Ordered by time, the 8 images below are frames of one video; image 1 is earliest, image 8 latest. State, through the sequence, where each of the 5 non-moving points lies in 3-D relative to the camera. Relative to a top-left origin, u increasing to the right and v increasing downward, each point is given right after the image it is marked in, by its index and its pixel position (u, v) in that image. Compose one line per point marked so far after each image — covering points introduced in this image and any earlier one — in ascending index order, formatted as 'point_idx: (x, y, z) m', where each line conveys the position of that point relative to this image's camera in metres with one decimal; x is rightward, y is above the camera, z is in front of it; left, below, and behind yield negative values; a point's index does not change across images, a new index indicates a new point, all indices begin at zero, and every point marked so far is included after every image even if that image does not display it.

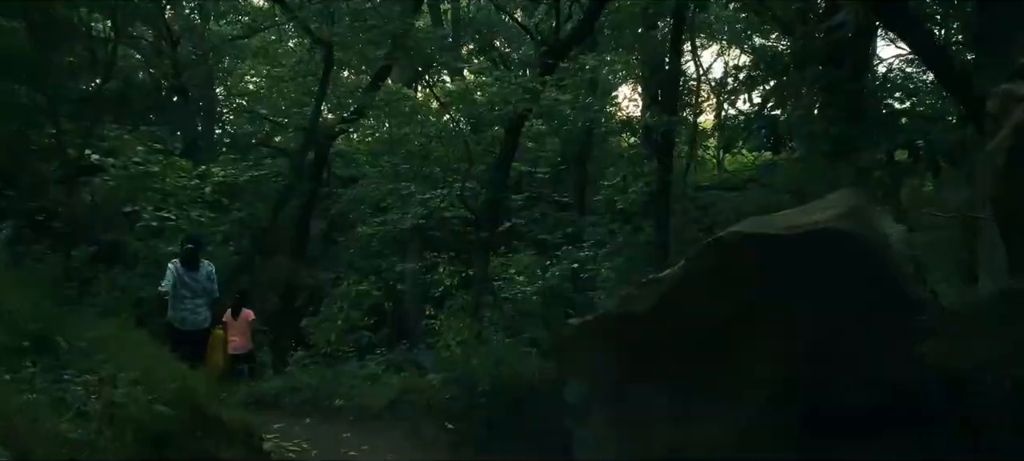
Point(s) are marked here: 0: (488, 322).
0: (-0.2, -1.0, +11.3) m
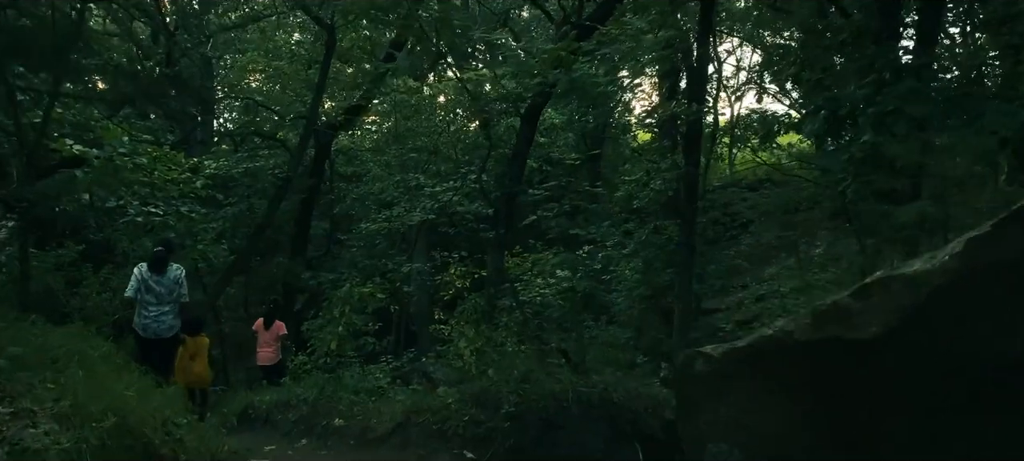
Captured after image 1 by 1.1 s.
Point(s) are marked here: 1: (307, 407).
0: (-0.1, -0.9, +10.4) m
1: (-1.6, -1.4, +8.8) m
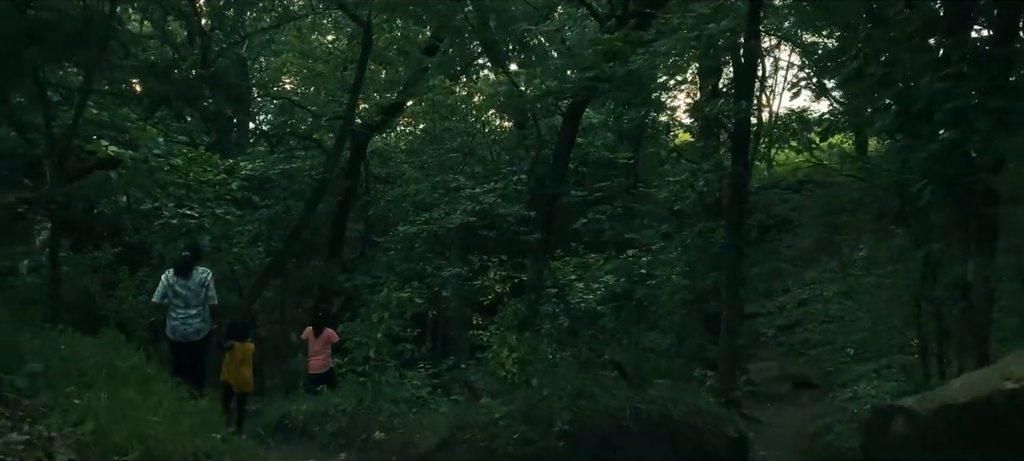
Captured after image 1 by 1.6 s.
0: (+0.3, -1.0, +10.0) m
1: (-1.3, -1.5, +8.6) m
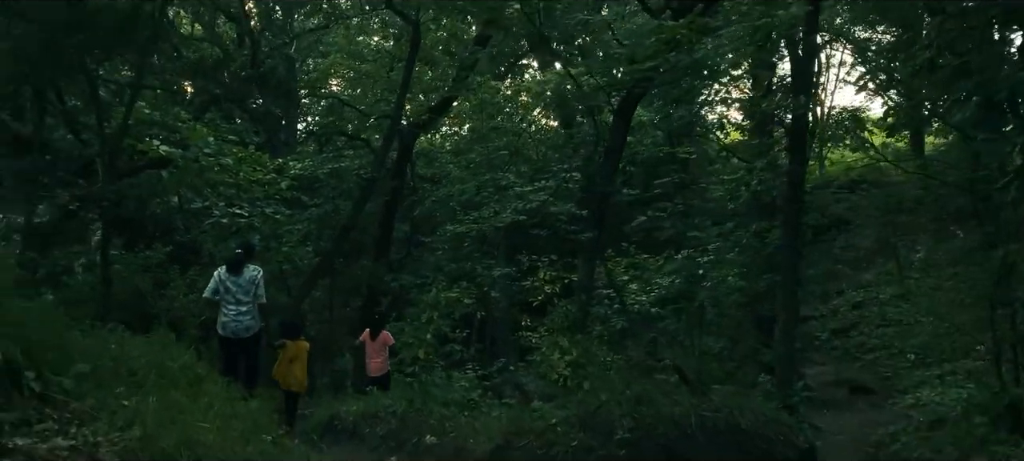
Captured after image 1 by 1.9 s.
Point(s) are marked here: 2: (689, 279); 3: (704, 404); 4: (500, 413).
0: (+0.8, -1.0, +9.9) m
1: (-0.9, -1.5, +8.4) m
2: (+2.1, -0.6, +13.1) m
3: (+1.4, -1.2, +7.7) m
4: (-0.1, -1.4, +8.5) m
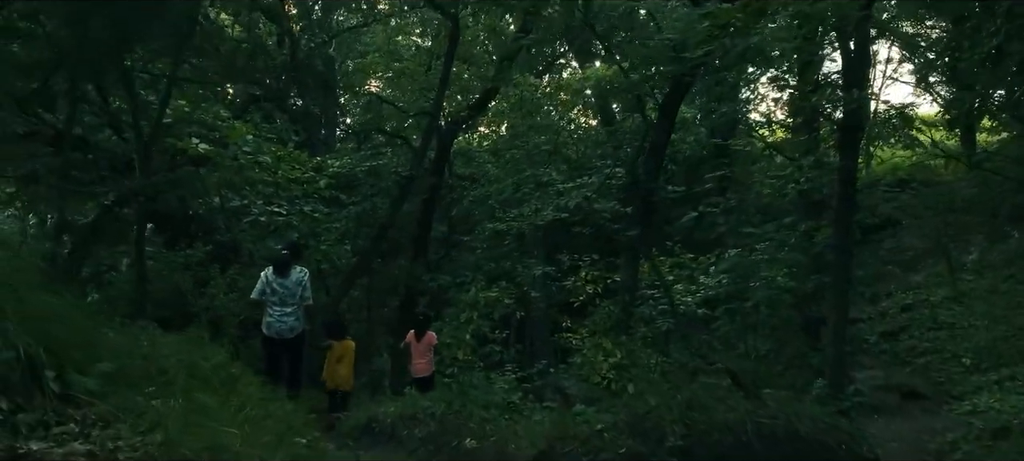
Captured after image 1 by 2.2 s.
0: (+1.1, -1.0, +9.6) m
1: (-0.6, -1.4, +8.2) m
2: (+2.6, -0.6, +12.8) m
3: (+1.6, -1.2, +7.4) m
4: (+0.2, -1.4, +8.3) m
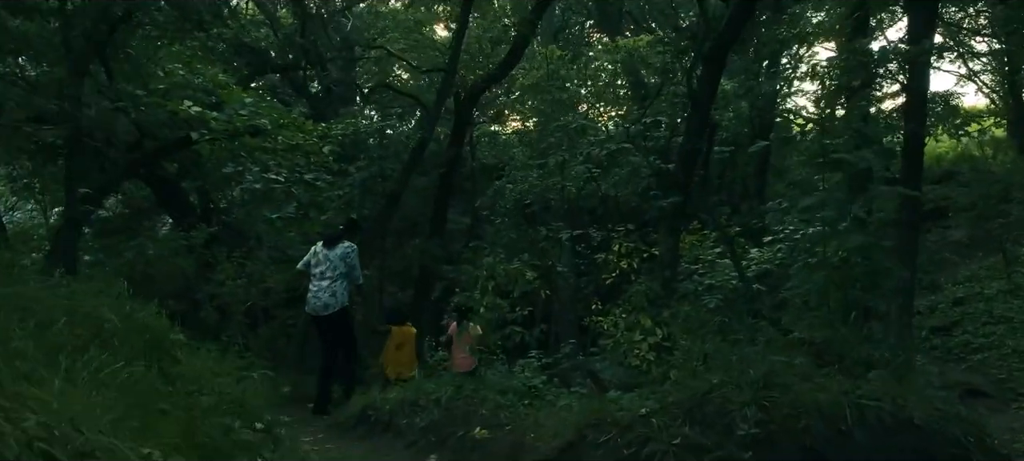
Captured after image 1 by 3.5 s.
0: (+1.3, -0.7, +8.4) m
1: (-0.5, -1.2, +7.1) m
2: (+2.9, -0.3, +11.6) m
3: (+1.8, -1.0, +6.3) m
4: (+0.4, -1.1, +7.1) m
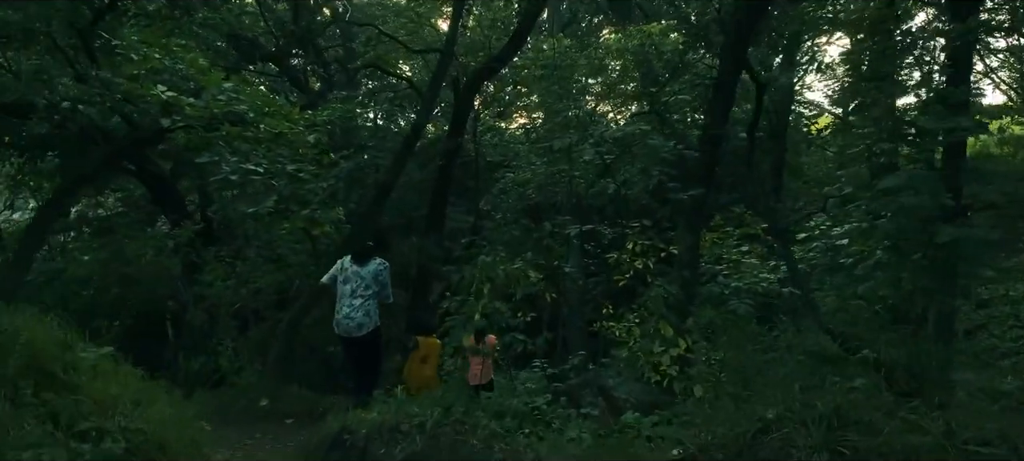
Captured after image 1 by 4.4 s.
0: (+1.3, -0.7, +7.5) m
1: (-0.4, -1.1, +6.2) m
2: (+2.9, -0.3, +10.7) m
3: (+1.8, -0.9, +5.4) m
4: (+0.4, -1.1, +6.2) m
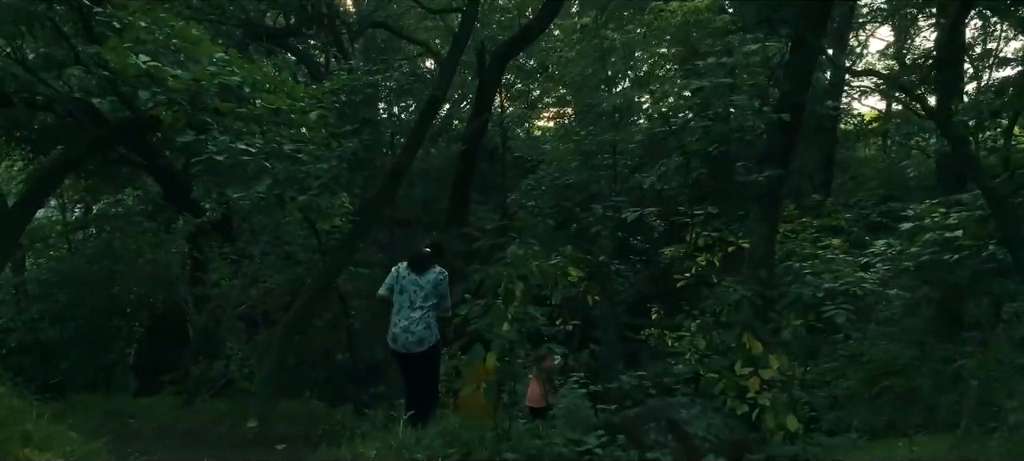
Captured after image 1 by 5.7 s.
0: (+1.5, -0.6, +6.2) m
1: (-0.3, -1.1, +4.9) m
2: (+3.2, -0.3, +9.3) m
3: (+1.9, -0.9, +4.0) m
4: (+0.5, -1.0, +4.9) m
